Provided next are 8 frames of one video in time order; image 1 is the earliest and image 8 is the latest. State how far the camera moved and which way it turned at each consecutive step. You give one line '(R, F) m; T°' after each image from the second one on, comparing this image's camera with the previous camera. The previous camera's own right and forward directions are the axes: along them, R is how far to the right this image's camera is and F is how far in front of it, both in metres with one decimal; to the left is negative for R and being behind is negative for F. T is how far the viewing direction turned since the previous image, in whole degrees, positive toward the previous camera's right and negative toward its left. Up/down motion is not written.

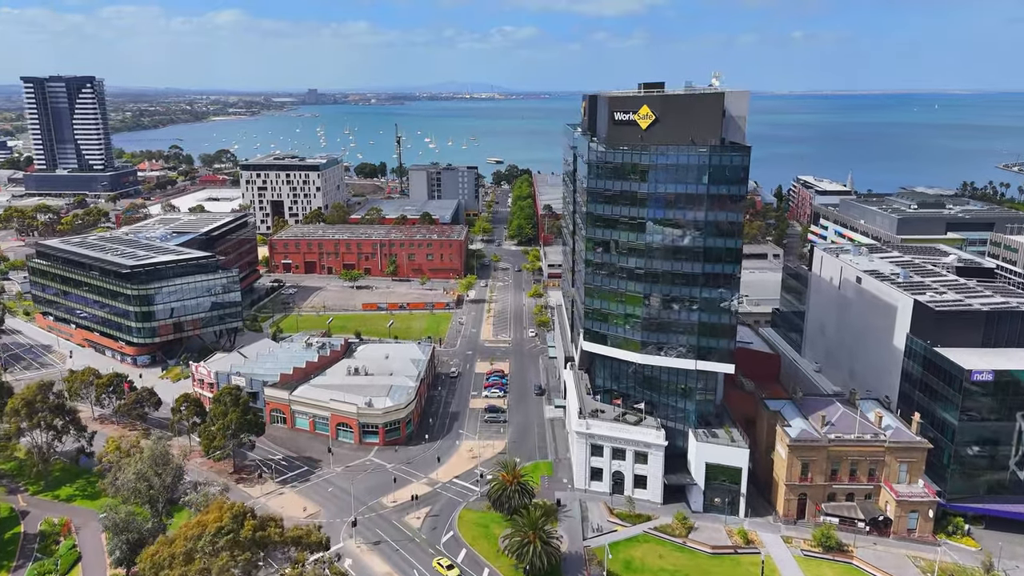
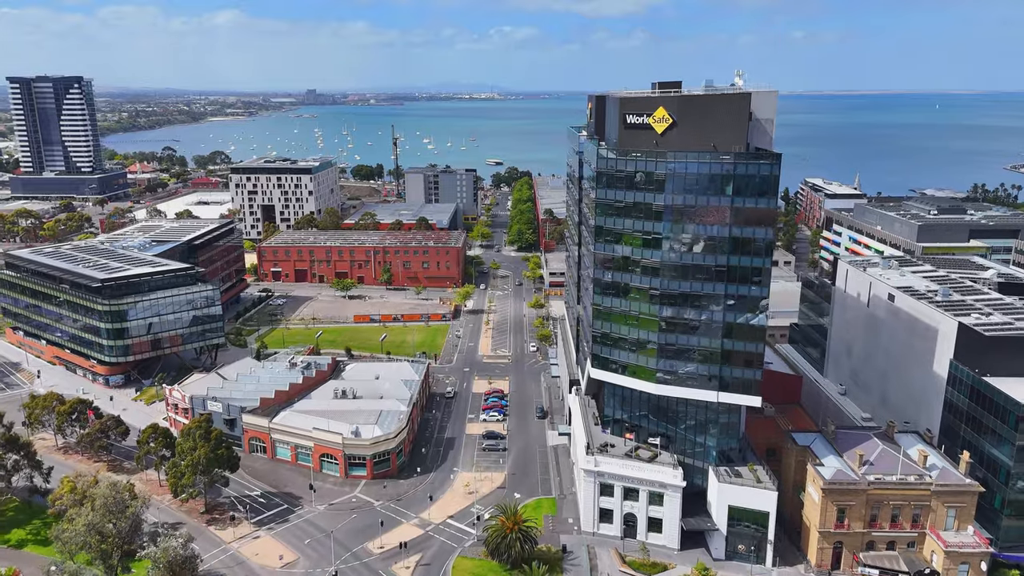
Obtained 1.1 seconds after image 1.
(0.0, +5.4) m; 0°
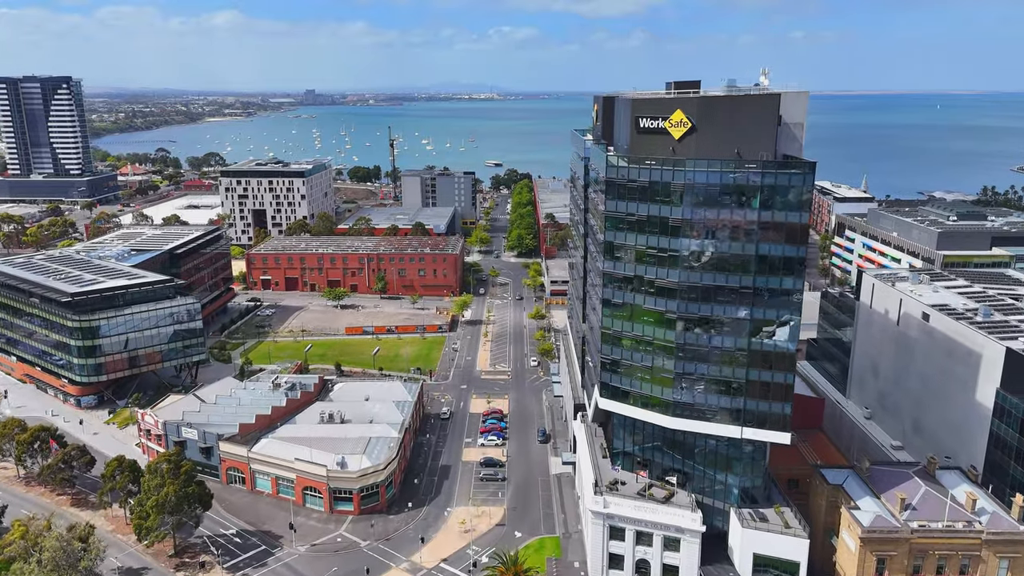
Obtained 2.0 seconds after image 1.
(0.0, +4.8) m; 0°
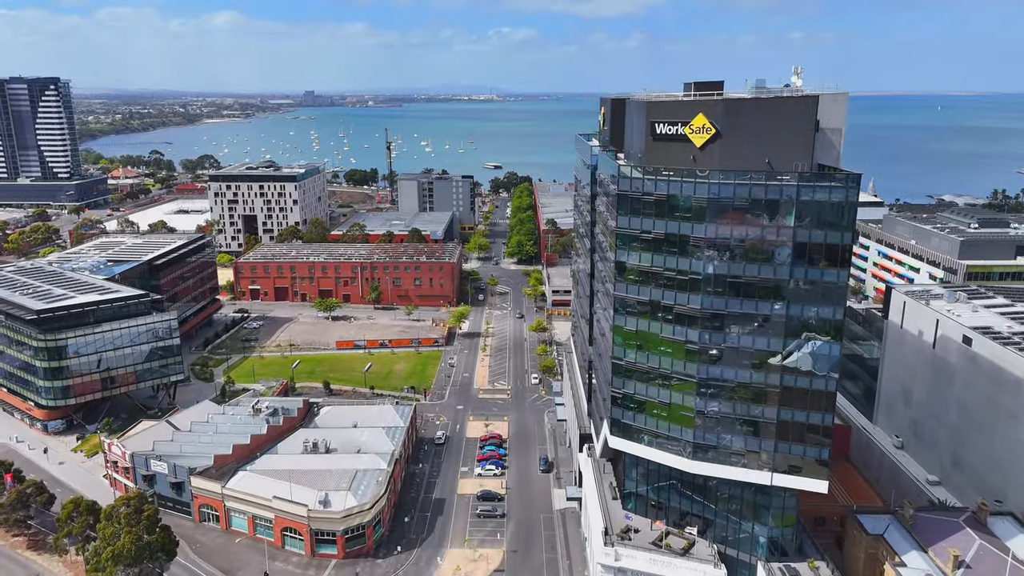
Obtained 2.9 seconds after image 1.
(0.0, +4.9) m; 0°
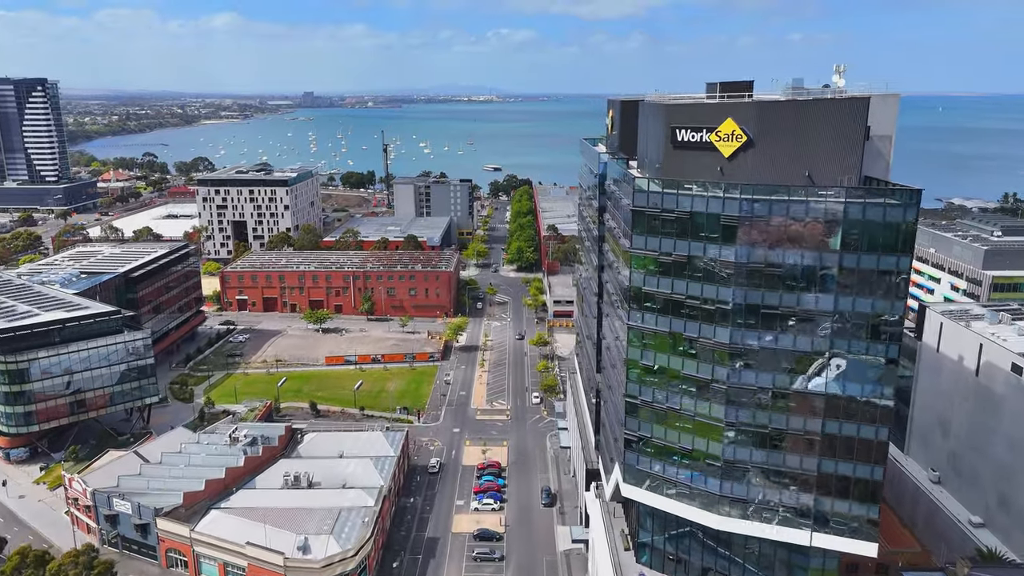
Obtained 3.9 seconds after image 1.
(0.0, +4.9) m; 0°
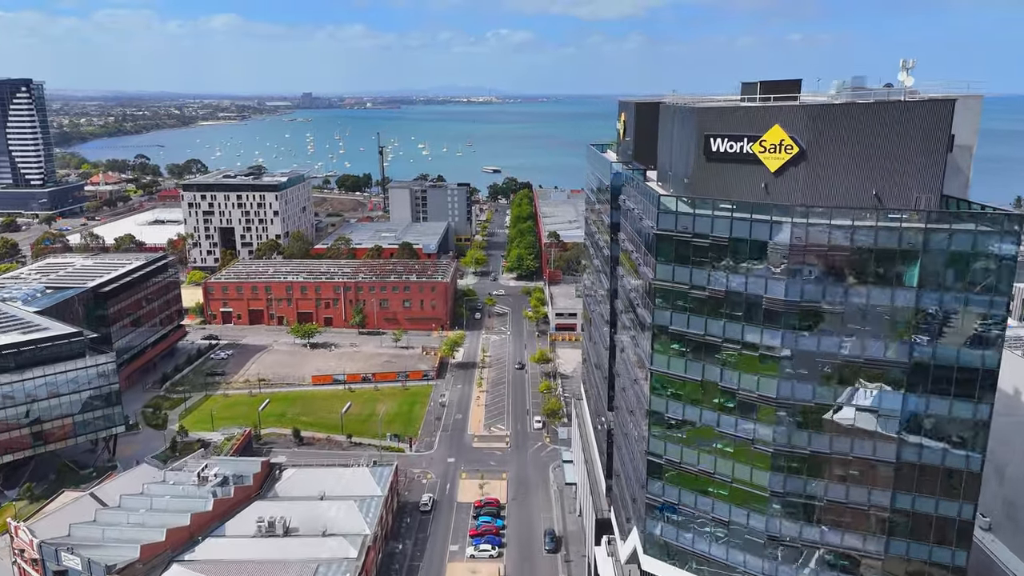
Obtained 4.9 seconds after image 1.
(0.0, +5.5) m; 0°
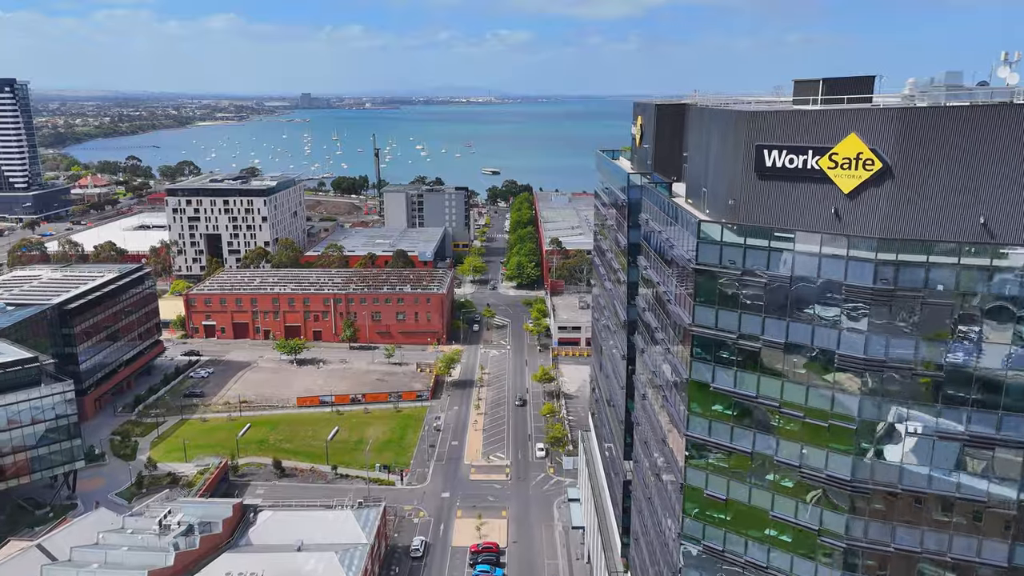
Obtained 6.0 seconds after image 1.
(-0.1, +5.5) m; 0°
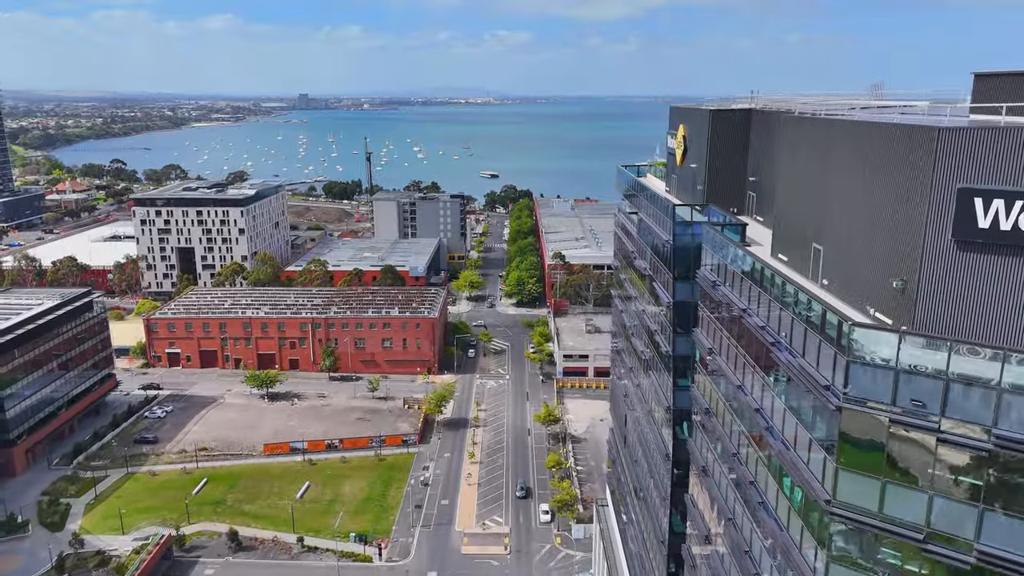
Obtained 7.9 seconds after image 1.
(-0.1, +9.7) m; 0°
